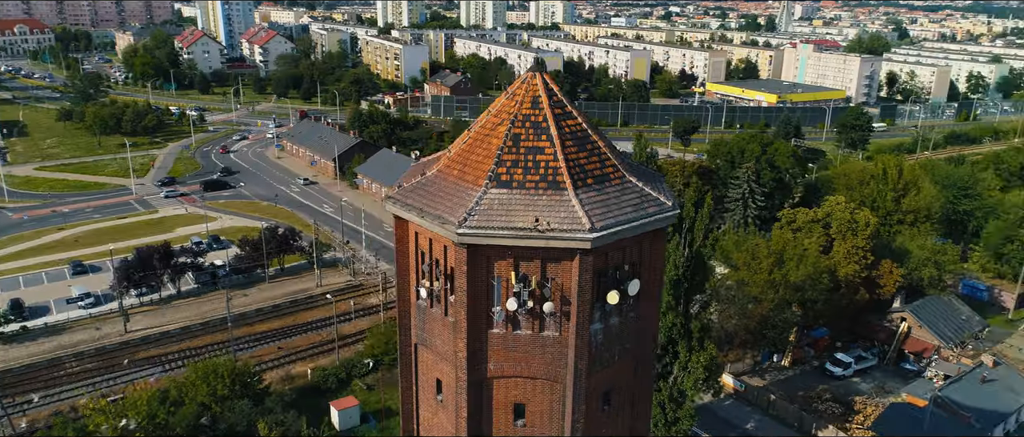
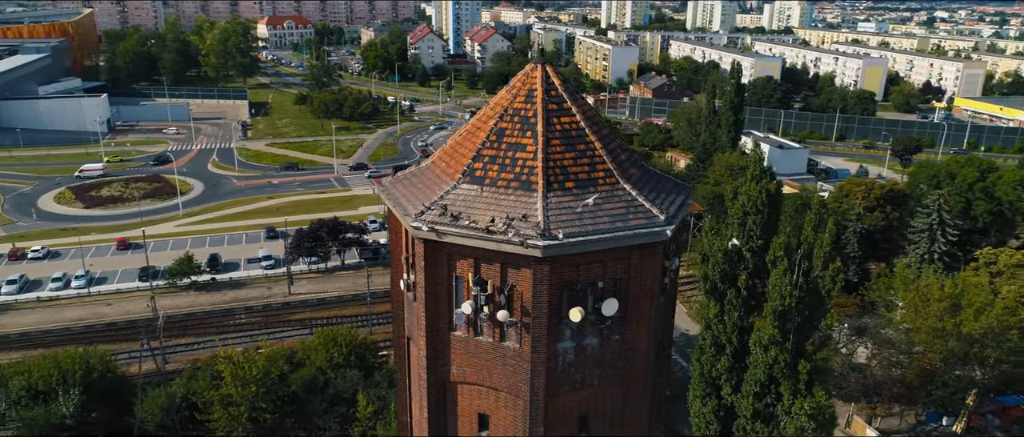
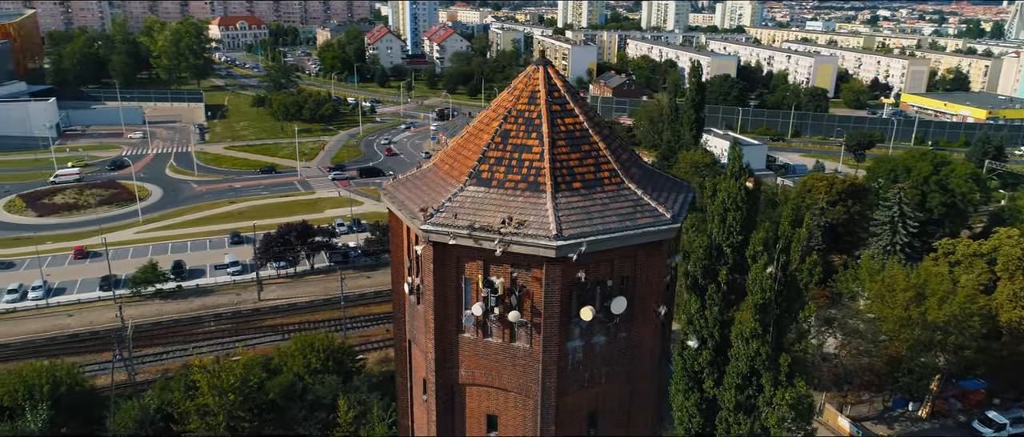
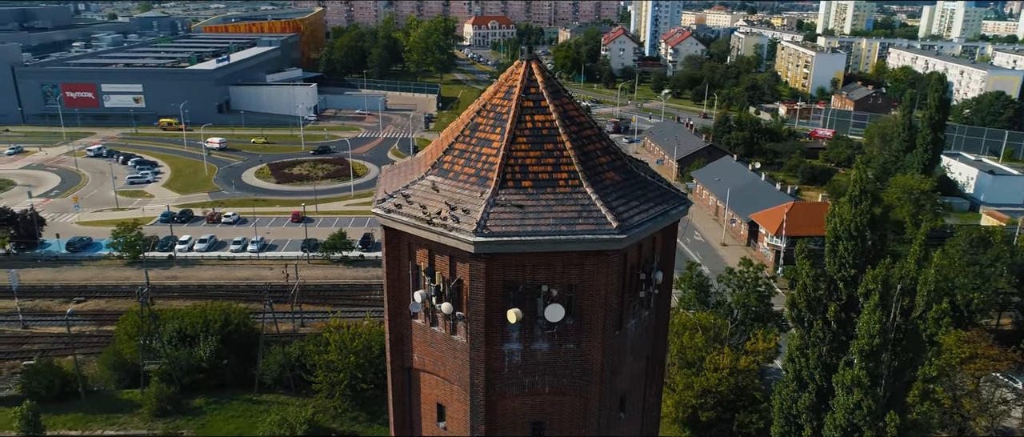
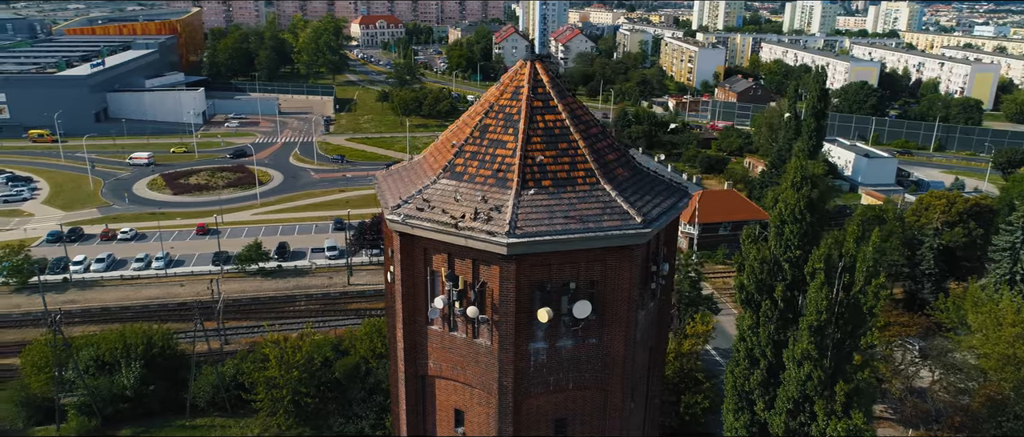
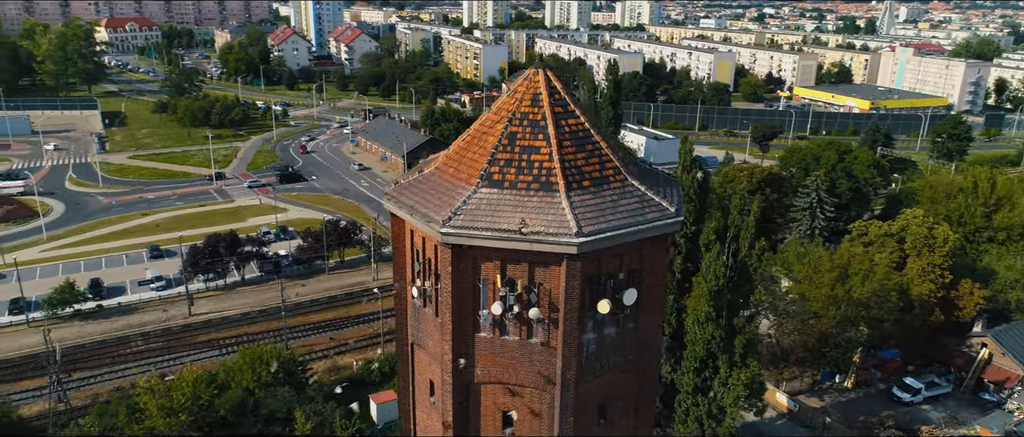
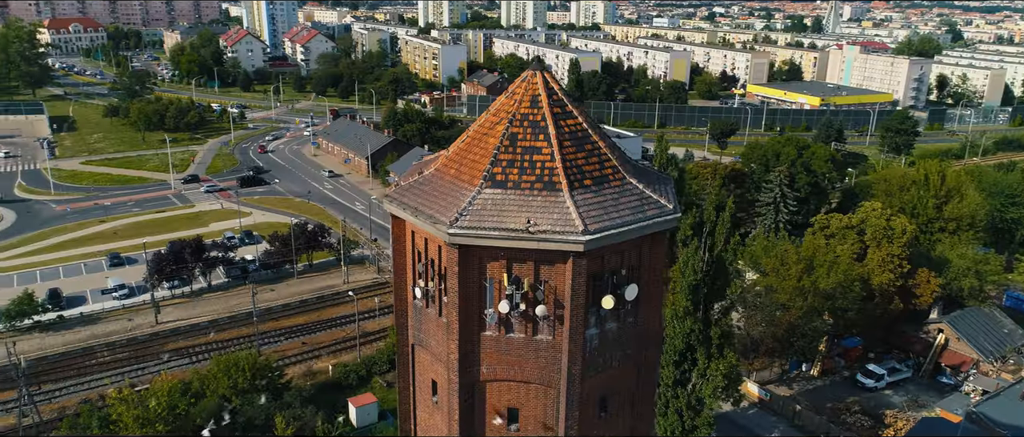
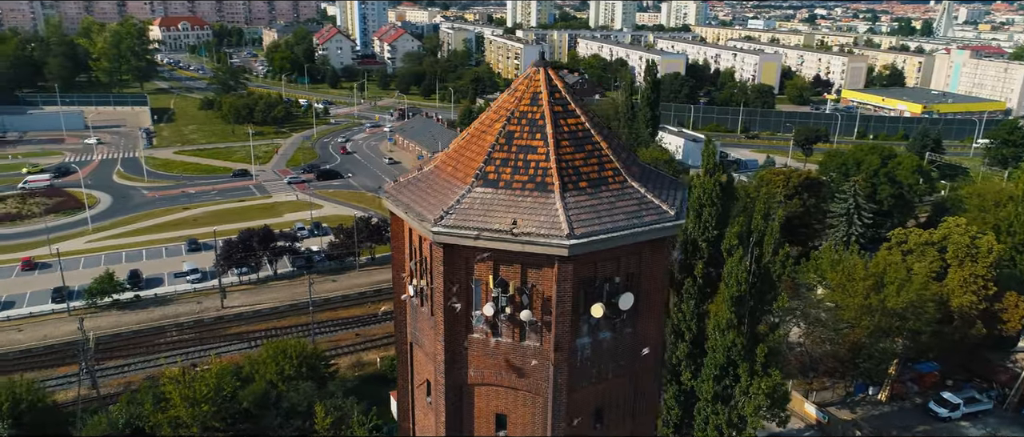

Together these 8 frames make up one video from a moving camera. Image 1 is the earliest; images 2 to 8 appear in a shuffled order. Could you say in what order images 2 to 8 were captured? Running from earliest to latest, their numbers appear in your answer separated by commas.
7, 6, 8, 3, 2, 5, 4
